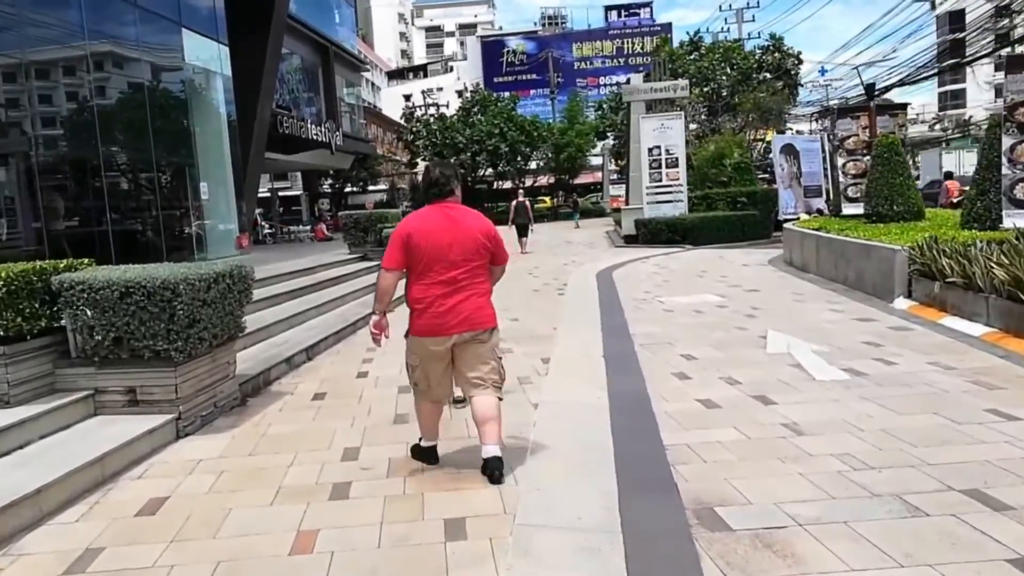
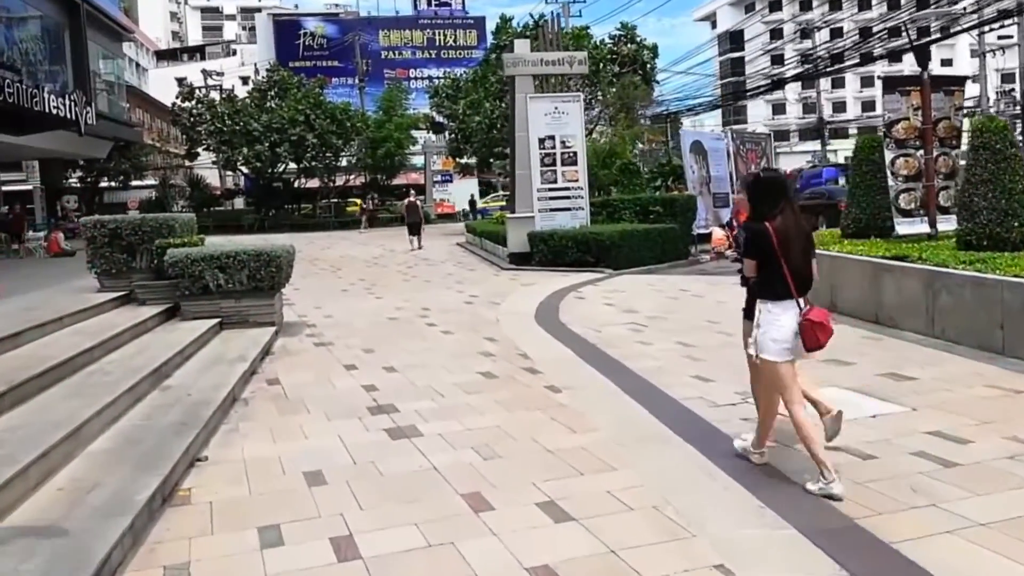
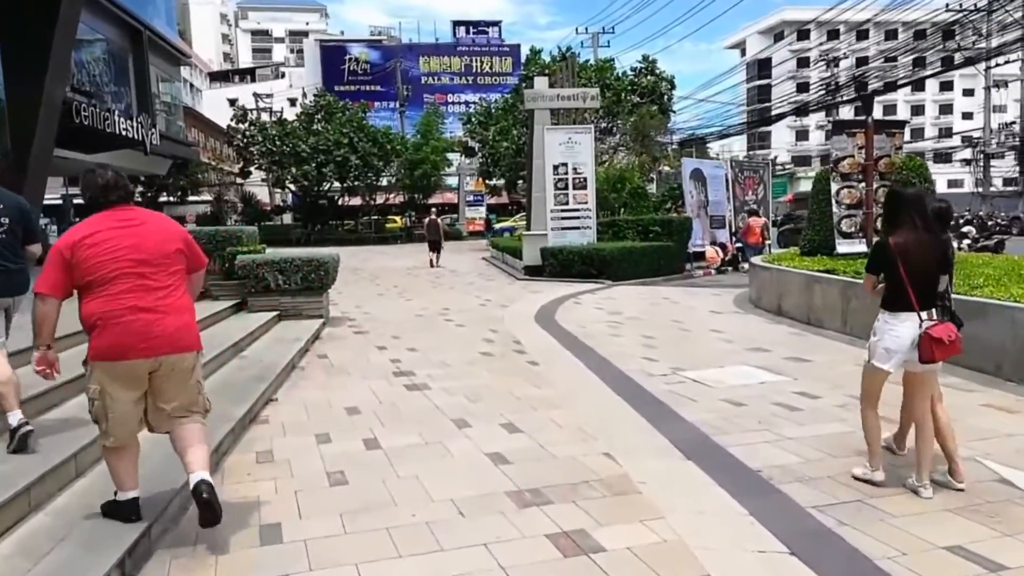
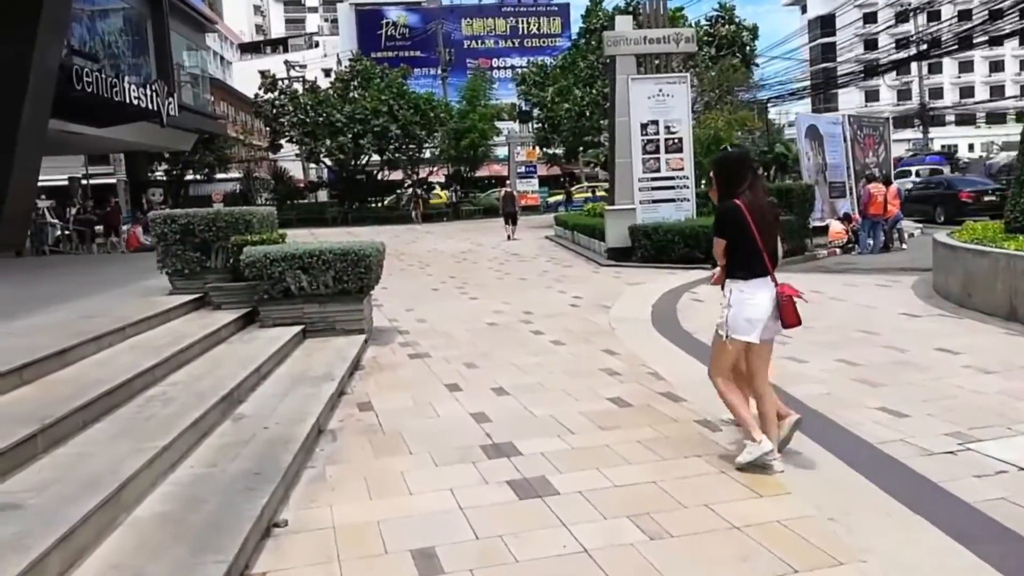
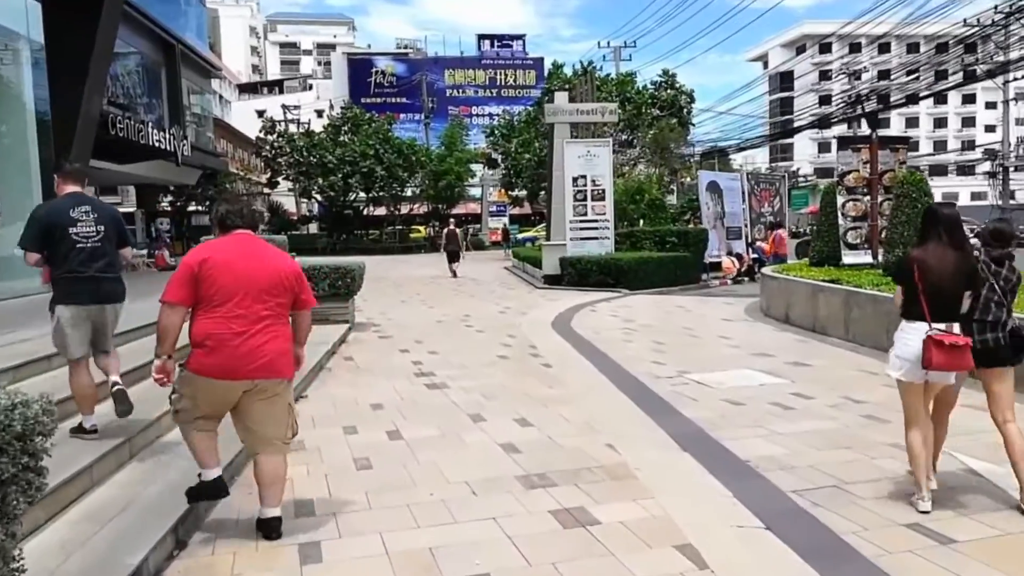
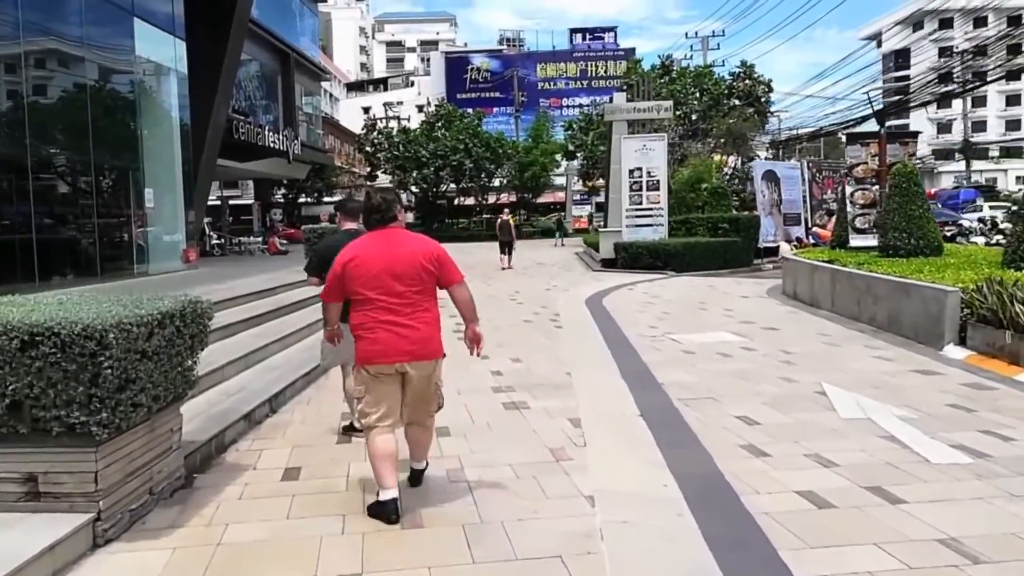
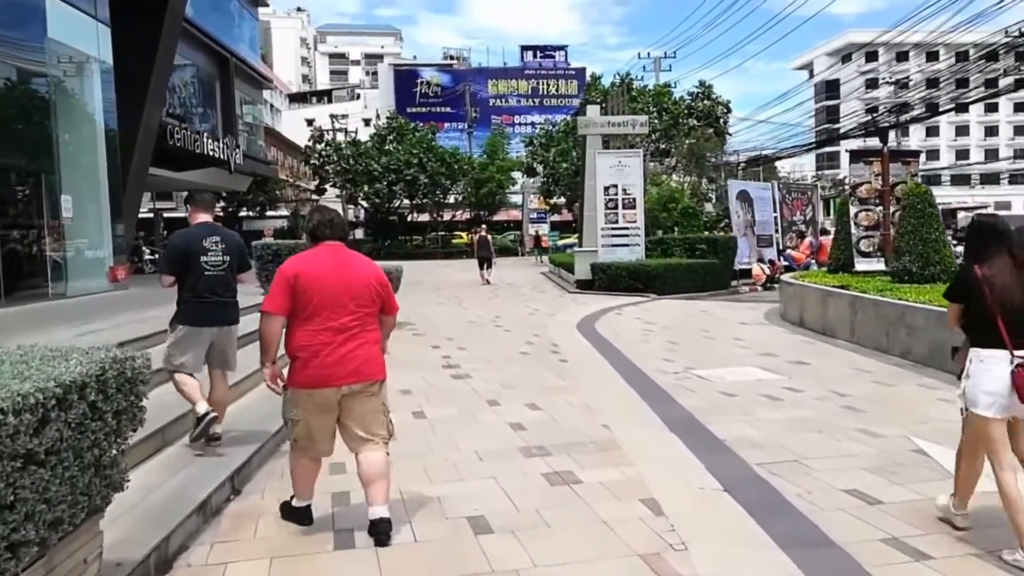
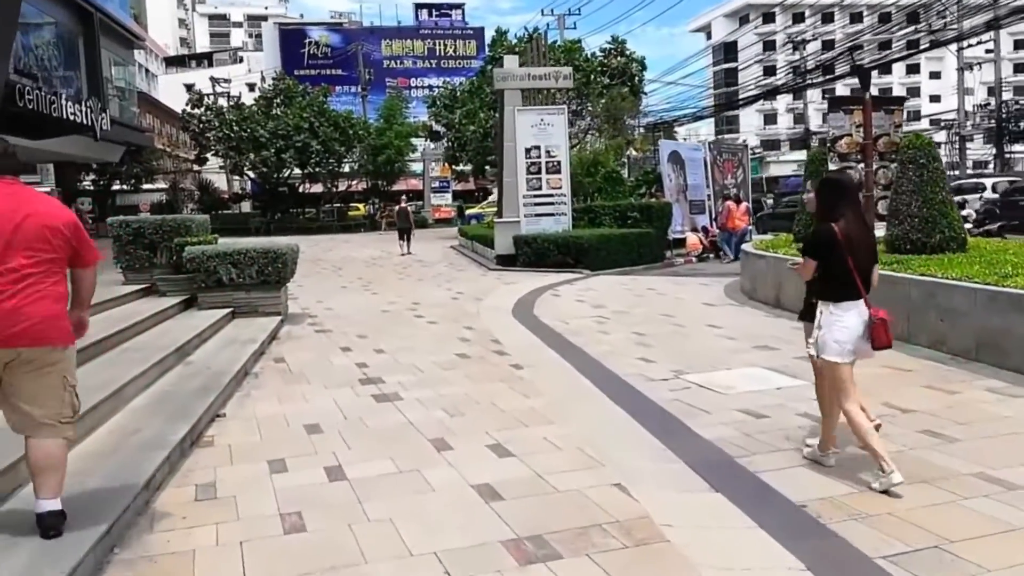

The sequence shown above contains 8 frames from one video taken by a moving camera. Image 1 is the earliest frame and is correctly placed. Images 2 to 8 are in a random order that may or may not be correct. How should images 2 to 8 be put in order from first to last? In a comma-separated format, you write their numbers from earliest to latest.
6, 7, 5, 3, 8, 2, 4
